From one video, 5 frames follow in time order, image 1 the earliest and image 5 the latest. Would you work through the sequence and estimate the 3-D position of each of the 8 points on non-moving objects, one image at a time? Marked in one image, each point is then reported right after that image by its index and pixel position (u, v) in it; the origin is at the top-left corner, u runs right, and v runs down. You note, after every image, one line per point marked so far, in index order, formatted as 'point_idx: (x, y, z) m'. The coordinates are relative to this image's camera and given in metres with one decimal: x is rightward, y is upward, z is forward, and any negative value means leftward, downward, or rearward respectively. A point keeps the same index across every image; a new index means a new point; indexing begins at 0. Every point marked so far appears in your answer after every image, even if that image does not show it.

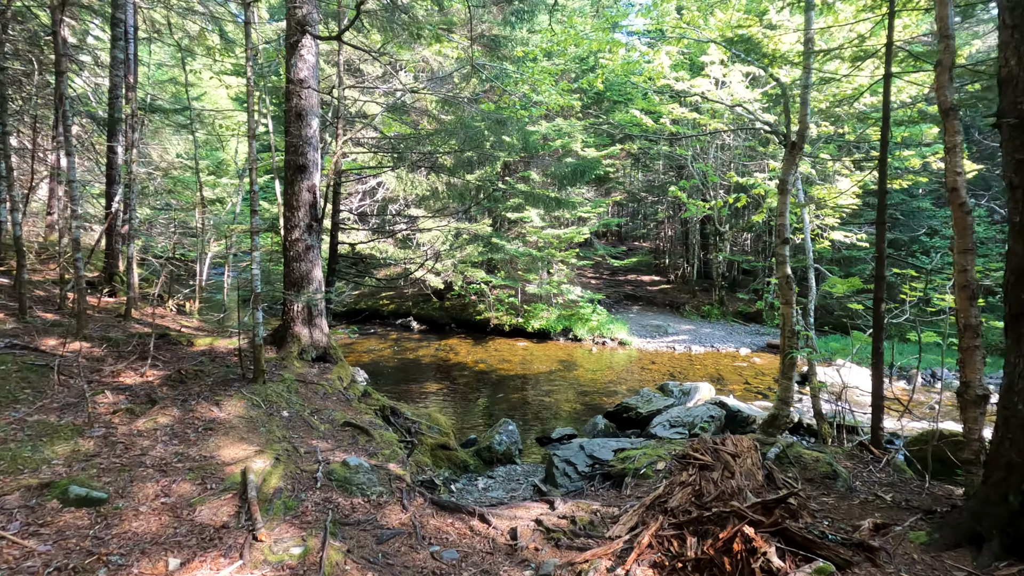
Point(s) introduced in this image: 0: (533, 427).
0: (+0.3, -1.9, +8.8) m
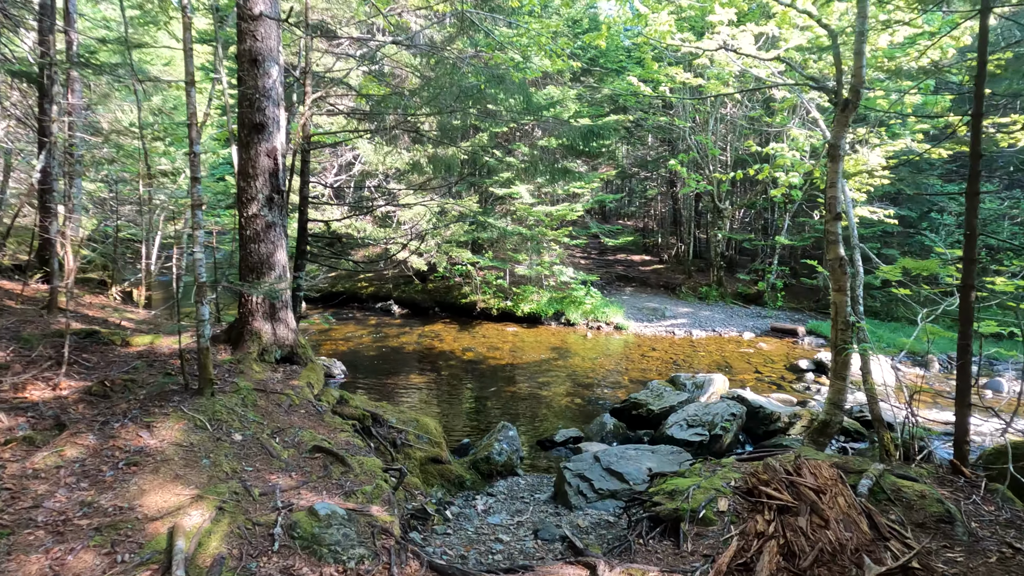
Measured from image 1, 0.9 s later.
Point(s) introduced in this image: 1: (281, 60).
0: (+0.2, -1.7, +7.9) m
1: (-1.7, +1.7, +4.9) m
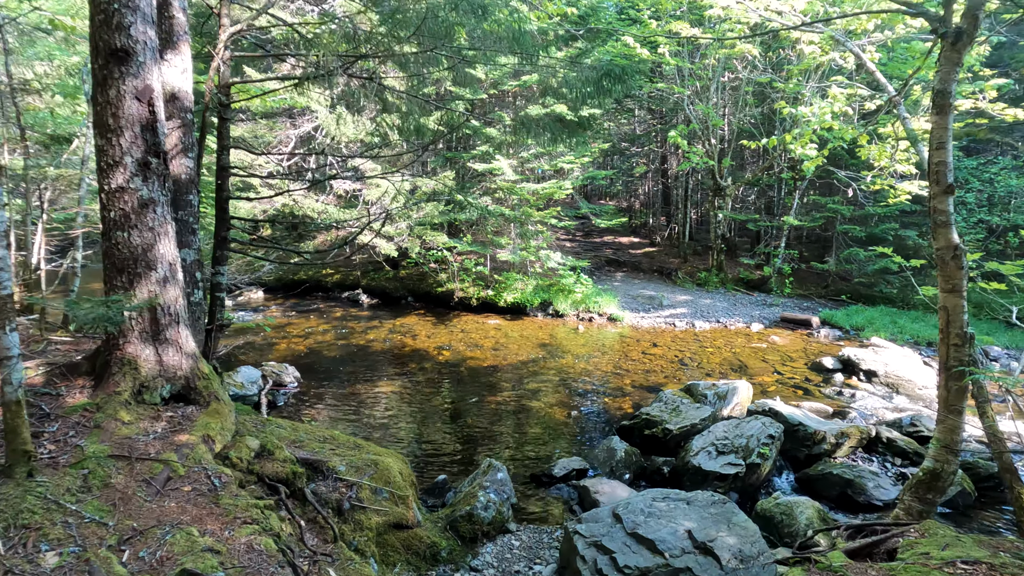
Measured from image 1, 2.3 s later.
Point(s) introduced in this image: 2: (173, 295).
0: (+0.1, -1.6, +6.4) m
1: (-1.7, +1.6, +3.3) m
2: (-1.7, 0.0, +3.4) m
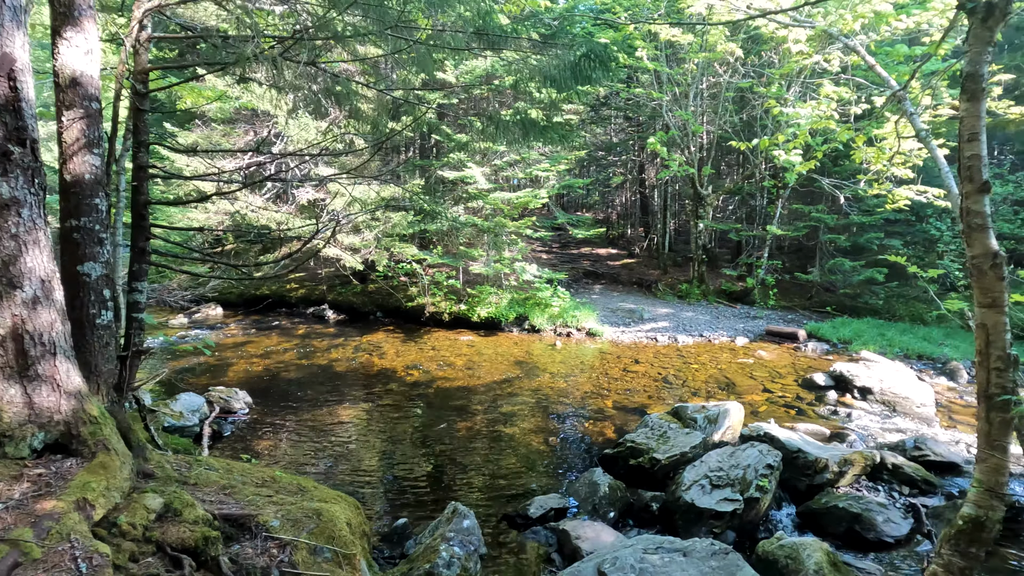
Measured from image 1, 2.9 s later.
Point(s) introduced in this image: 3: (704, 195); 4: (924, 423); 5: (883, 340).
0: (-0.2, -1.7, +5.8) m
1: (-1.9, +1.5, +2.6) m
2: (-1.9, -0.1, +2.7) m
3: (+4.1, +2.0, +14.3) m
4: (+4.6, -1.5, +7.4) m
5: (+6.3, -0.9, +11.2) m
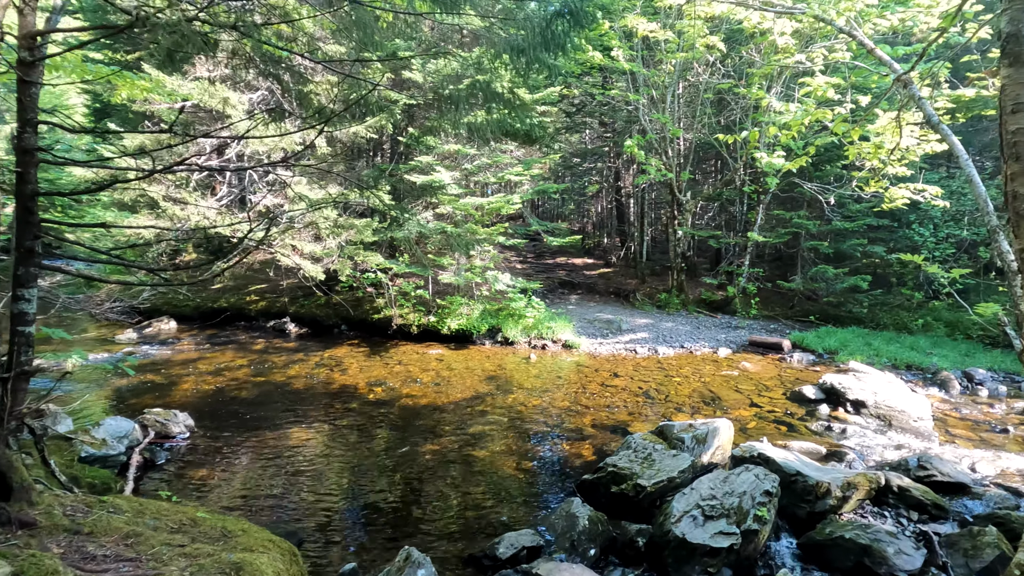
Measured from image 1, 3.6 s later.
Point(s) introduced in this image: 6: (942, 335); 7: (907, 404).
0: (-0.4, -1.8, +5.1) m
1: (-2.1, +1.5, +2.0) m
2: (-2.1, -0.1, +2.0) m
3: (+3.6, +1.8, +13.9) m
4: (+4.3, -1.6, +6.9) m
5: (+5.8, -1.0, +10.8) m
6: (+7.4, -0.8, +11.5) m
7: (+4.5, -1.3, +7.6) m
